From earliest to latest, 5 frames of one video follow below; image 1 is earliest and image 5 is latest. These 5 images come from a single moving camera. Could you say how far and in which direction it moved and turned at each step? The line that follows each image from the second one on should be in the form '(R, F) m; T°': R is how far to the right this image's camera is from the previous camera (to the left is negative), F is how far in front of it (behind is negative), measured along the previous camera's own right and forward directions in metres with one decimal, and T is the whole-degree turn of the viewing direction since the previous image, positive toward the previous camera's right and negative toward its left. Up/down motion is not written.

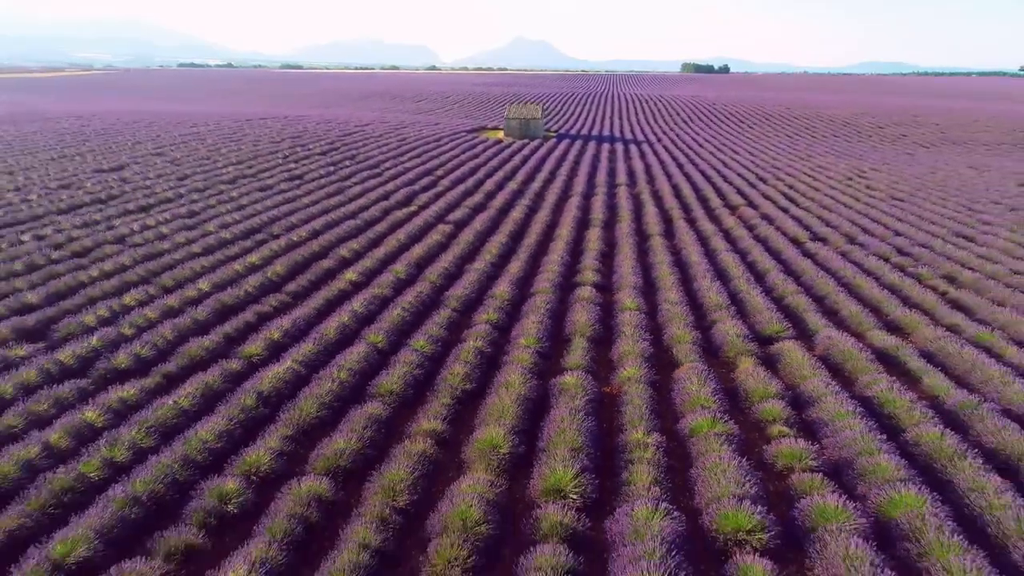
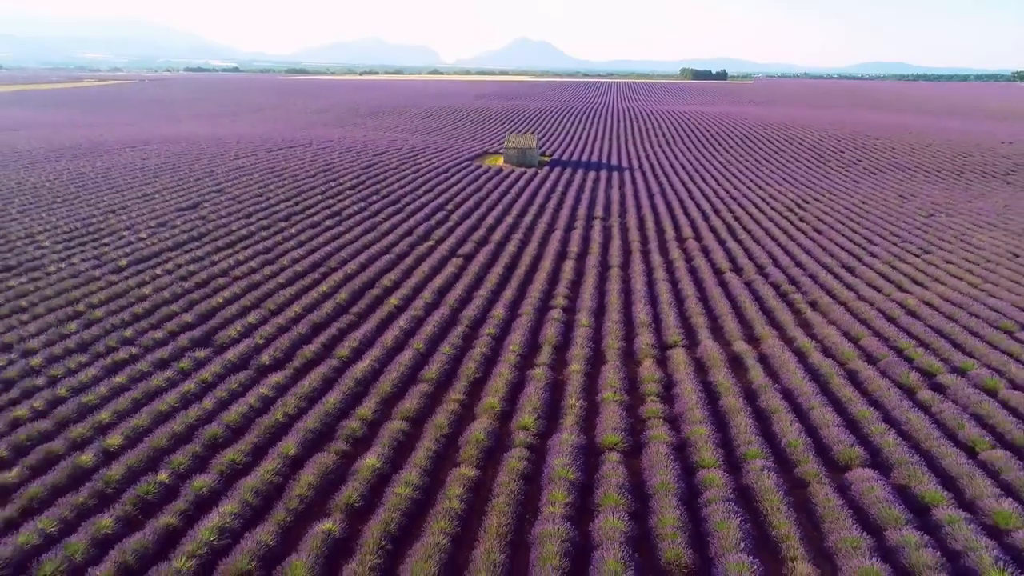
(+0.1, -2.8) m; 0°
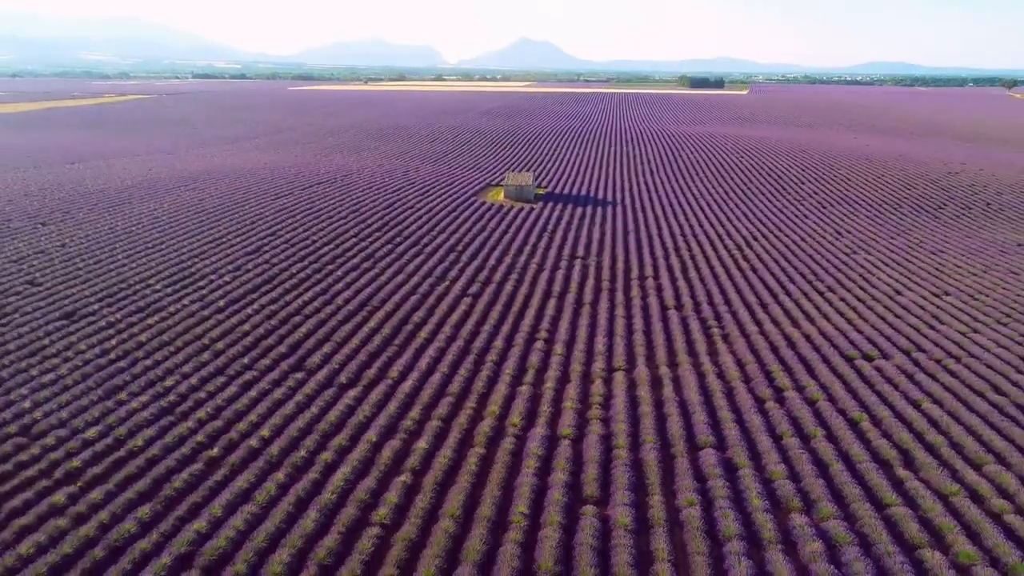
(+0.1, -3.7) m; 0°
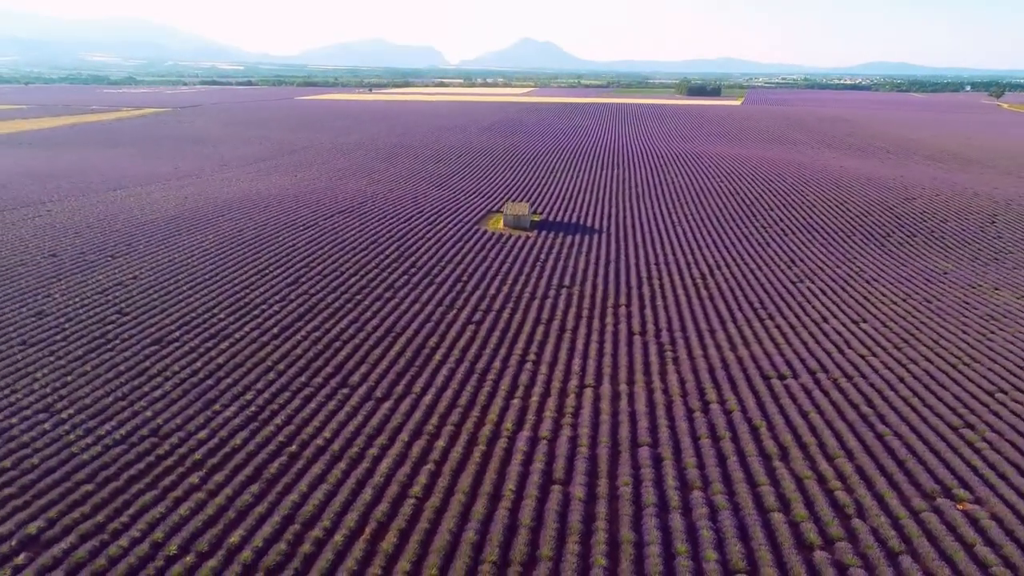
(+0.2, -3.5) m; 0°
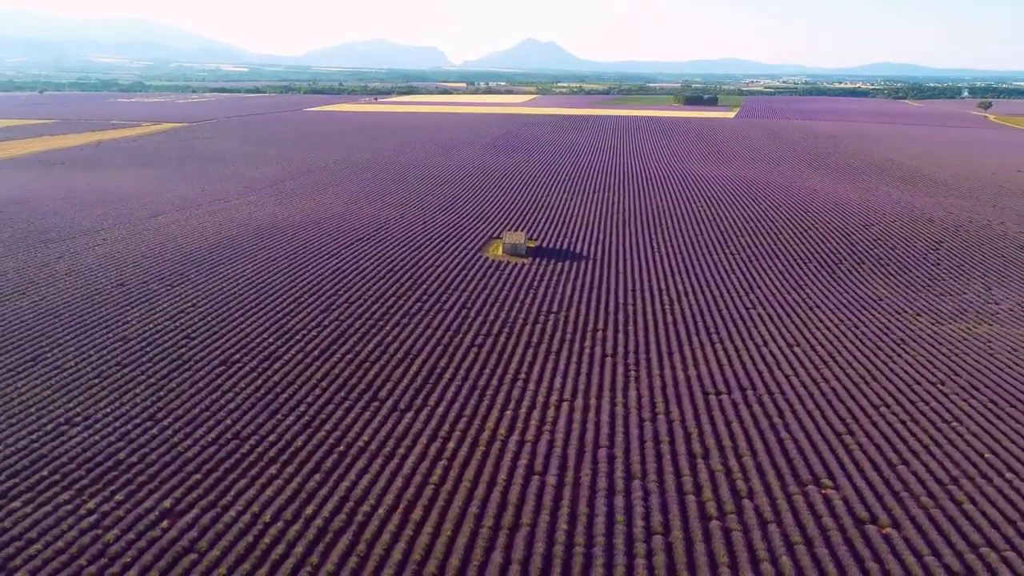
(+0.3, -4.1) m; 0°
